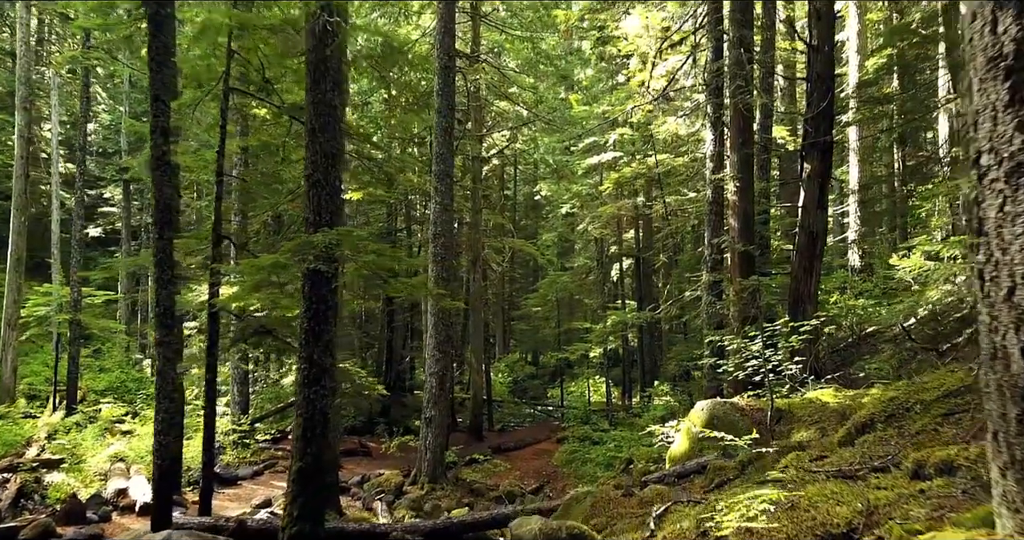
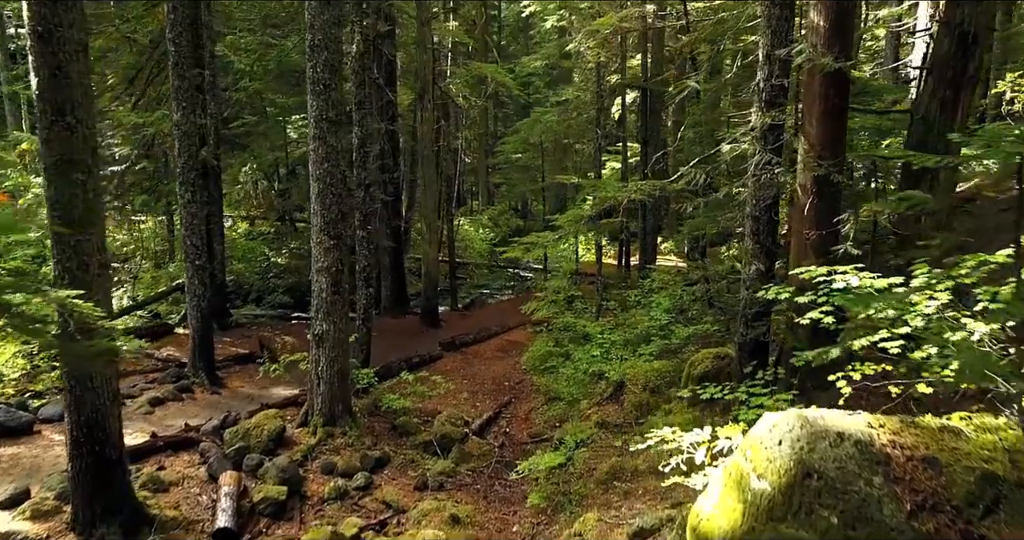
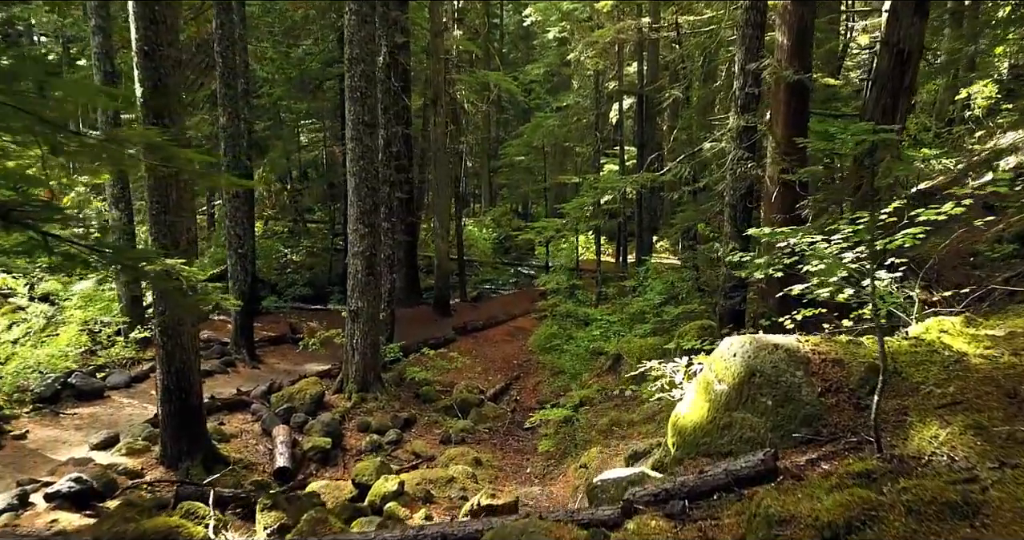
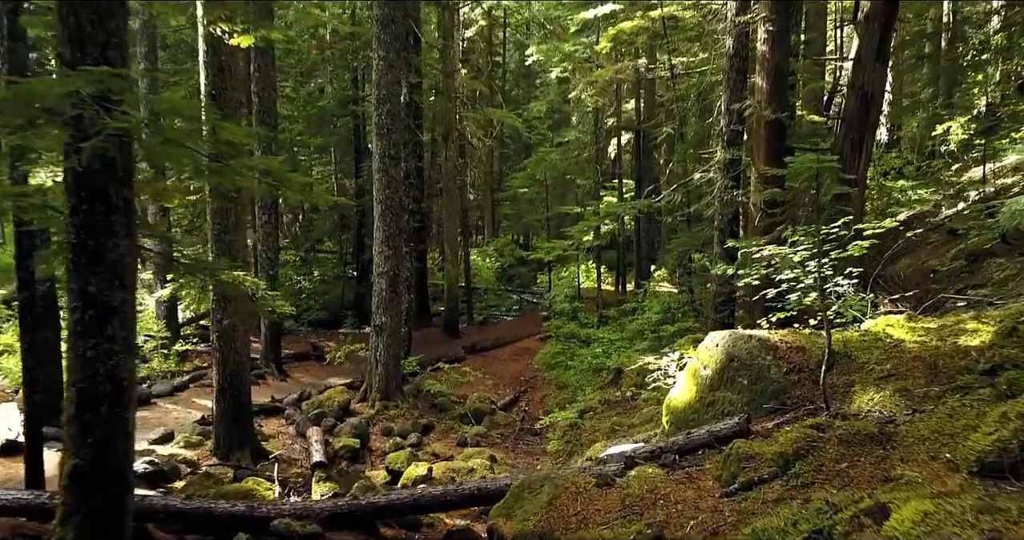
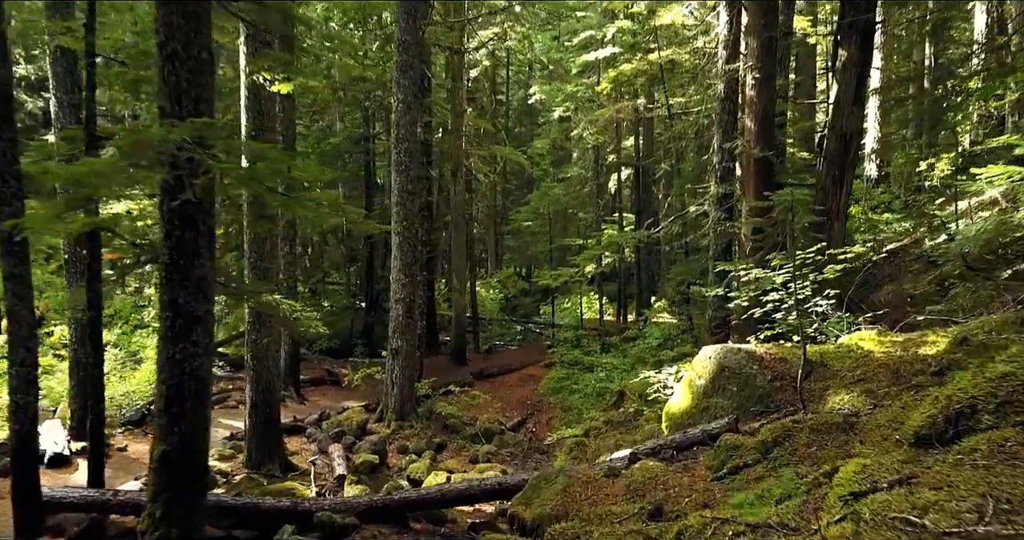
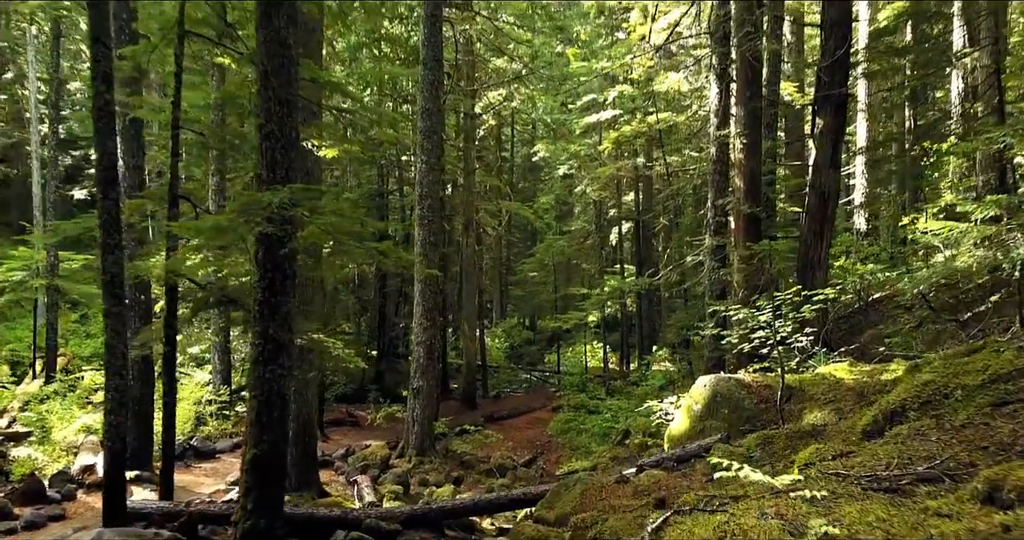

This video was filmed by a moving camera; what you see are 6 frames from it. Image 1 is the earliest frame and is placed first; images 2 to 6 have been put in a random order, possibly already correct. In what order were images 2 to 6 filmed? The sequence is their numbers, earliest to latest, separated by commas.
6, 5, 4, 3, 2
